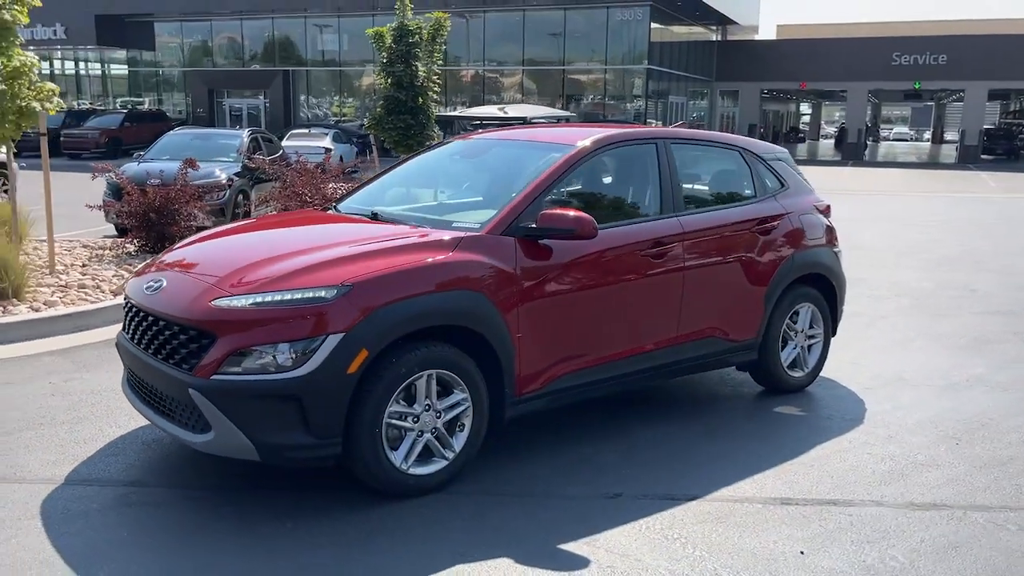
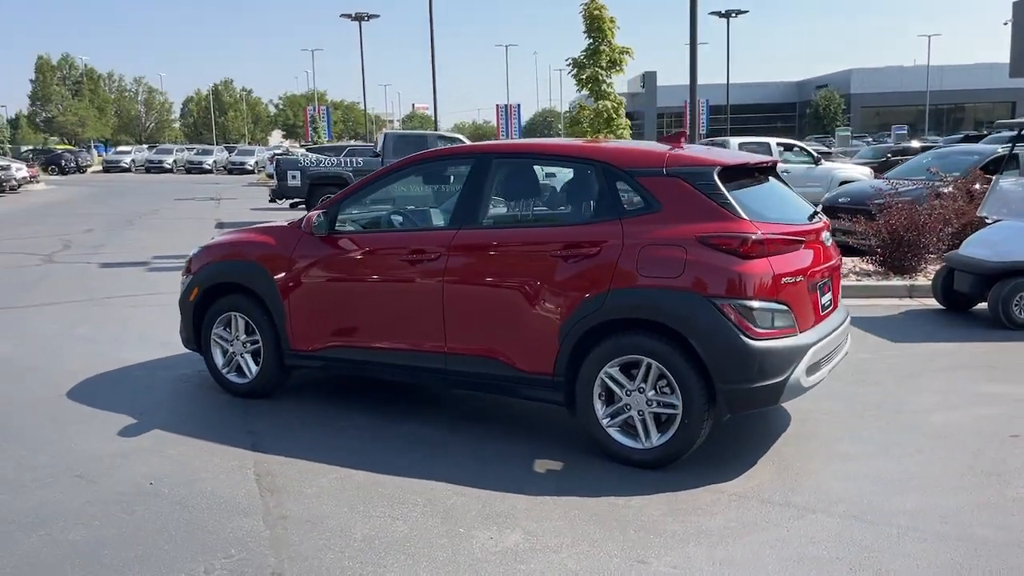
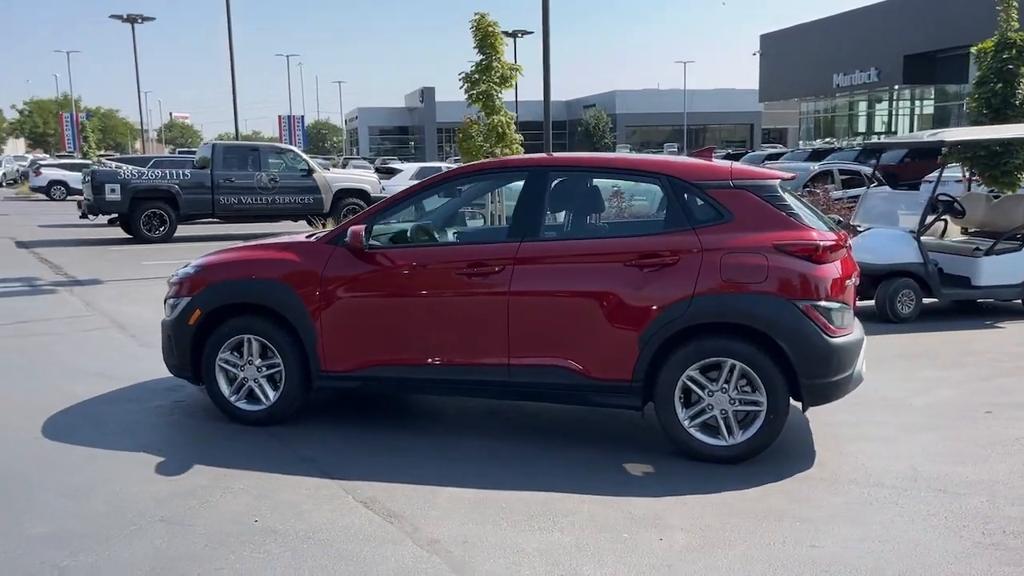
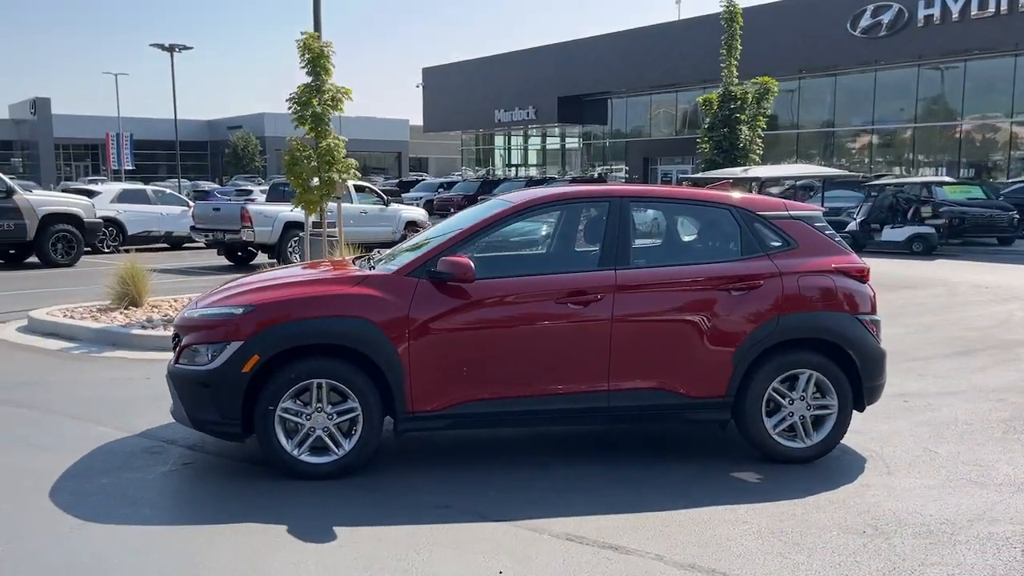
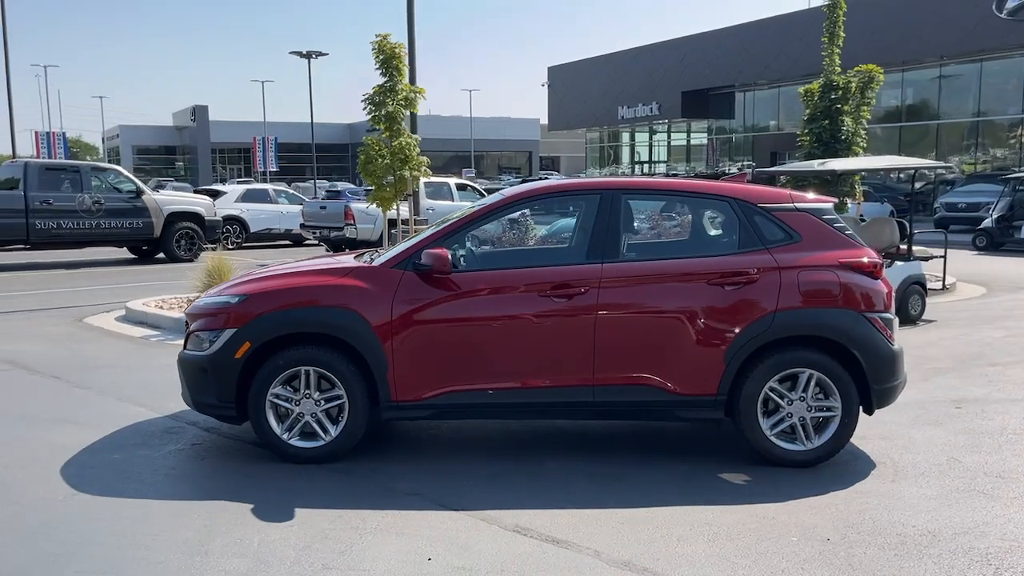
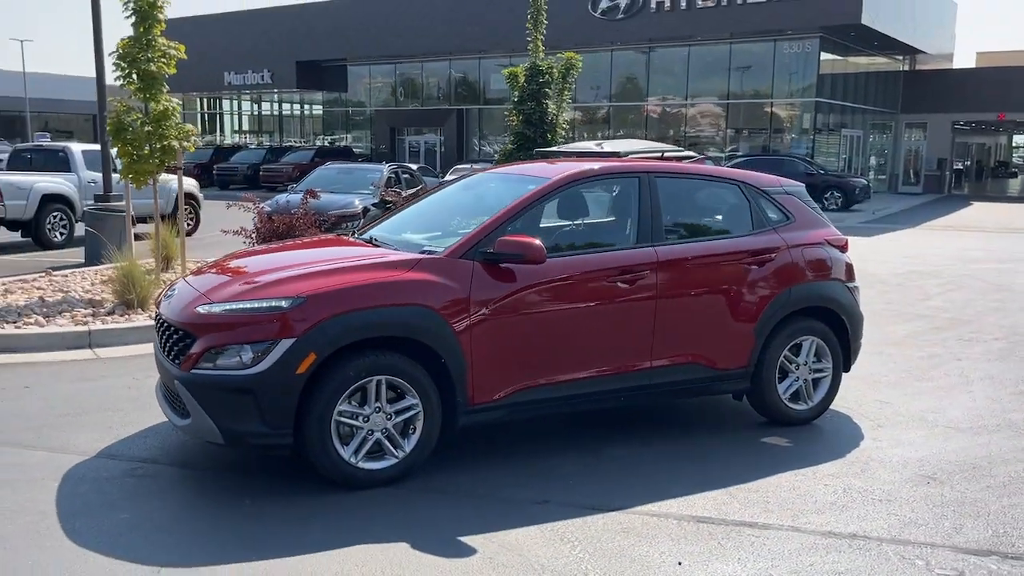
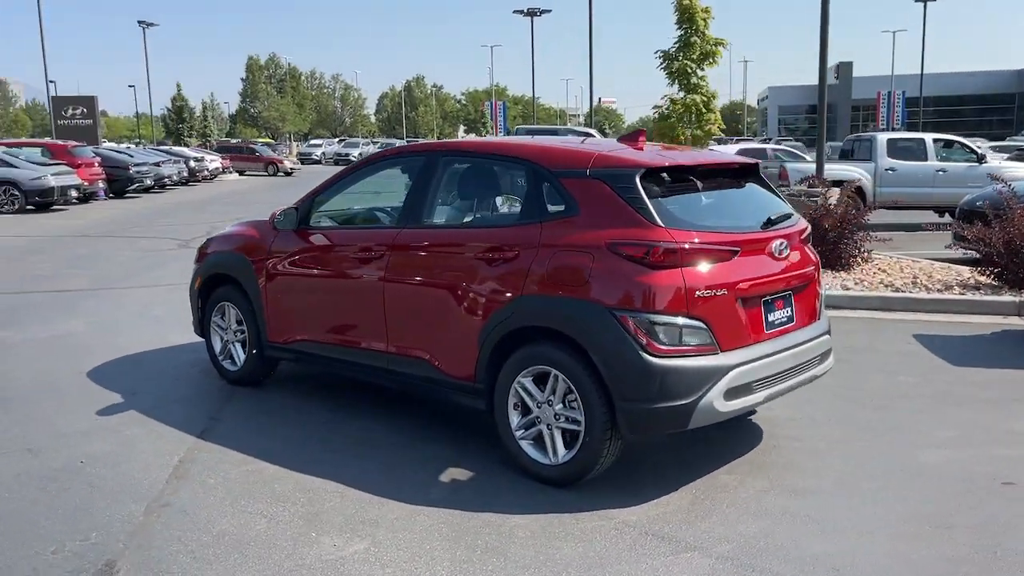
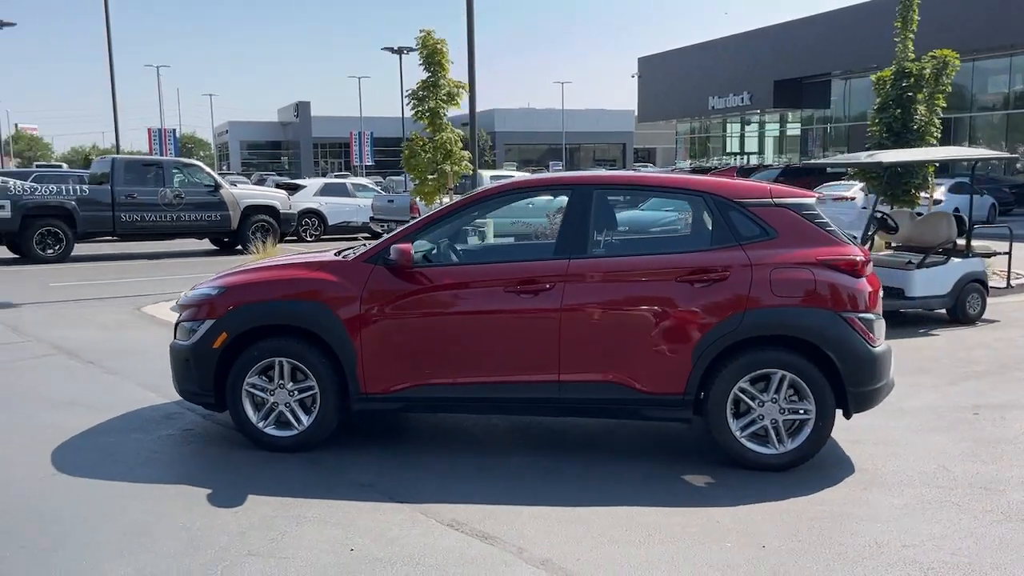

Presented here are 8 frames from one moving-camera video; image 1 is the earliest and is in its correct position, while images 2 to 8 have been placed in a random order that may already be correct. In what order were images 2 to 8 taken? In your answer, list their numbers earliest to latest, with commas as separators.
6, 4, 5, 8, 3, 2, 7
